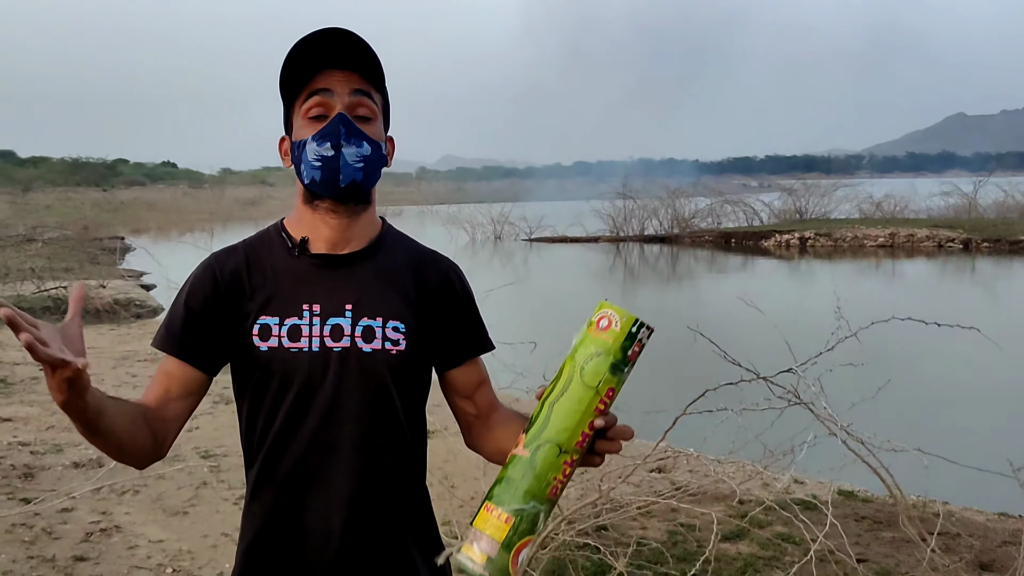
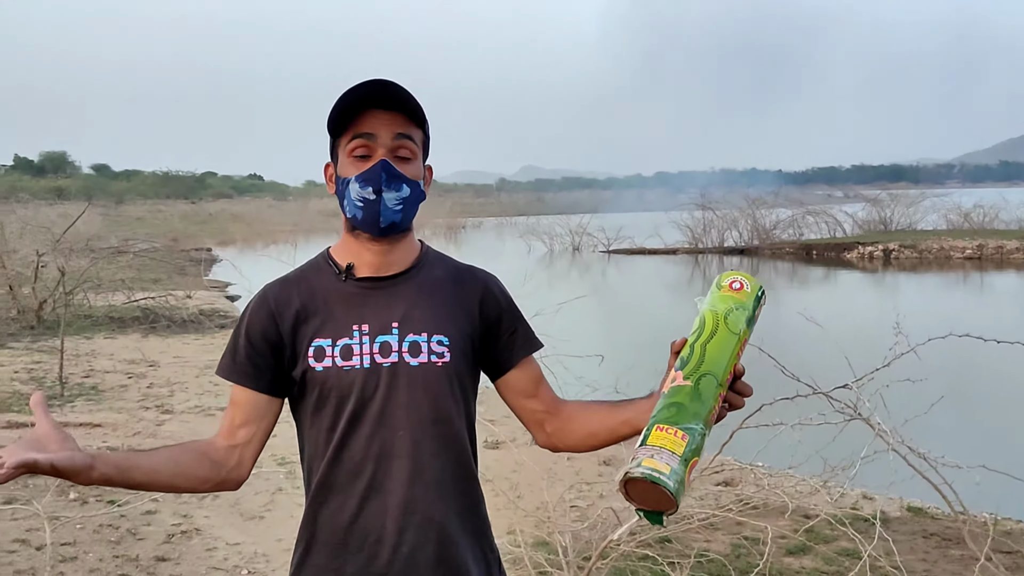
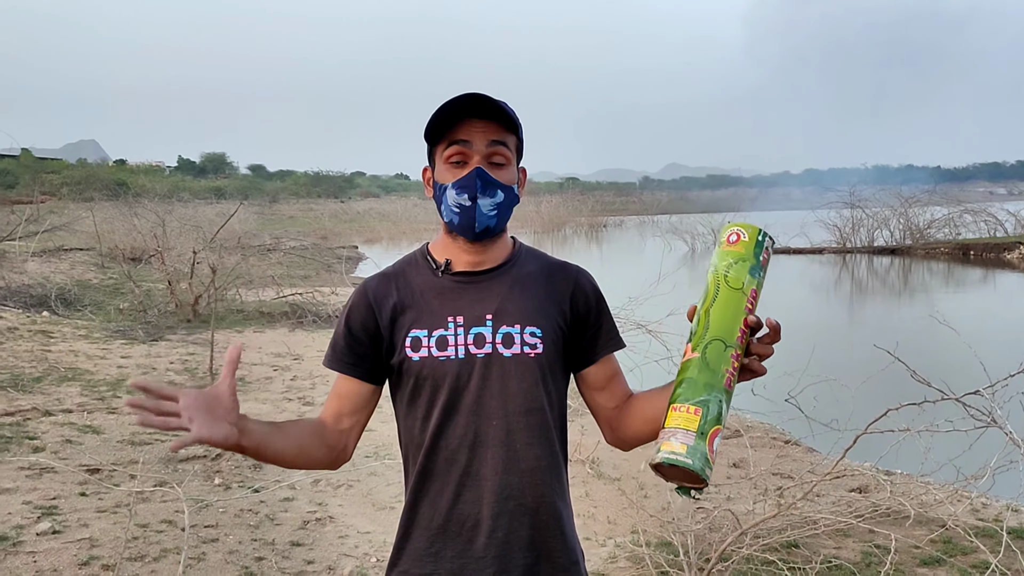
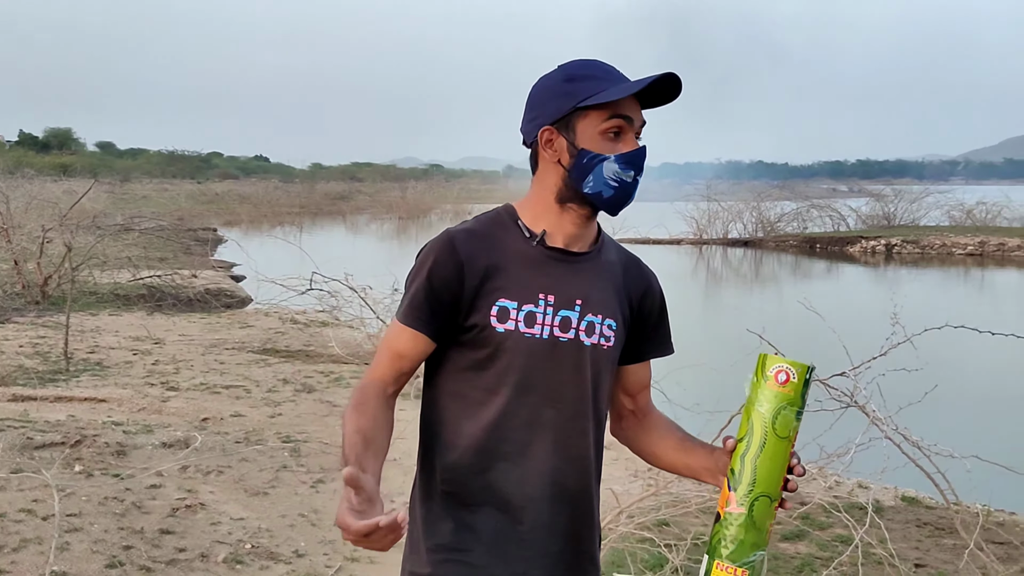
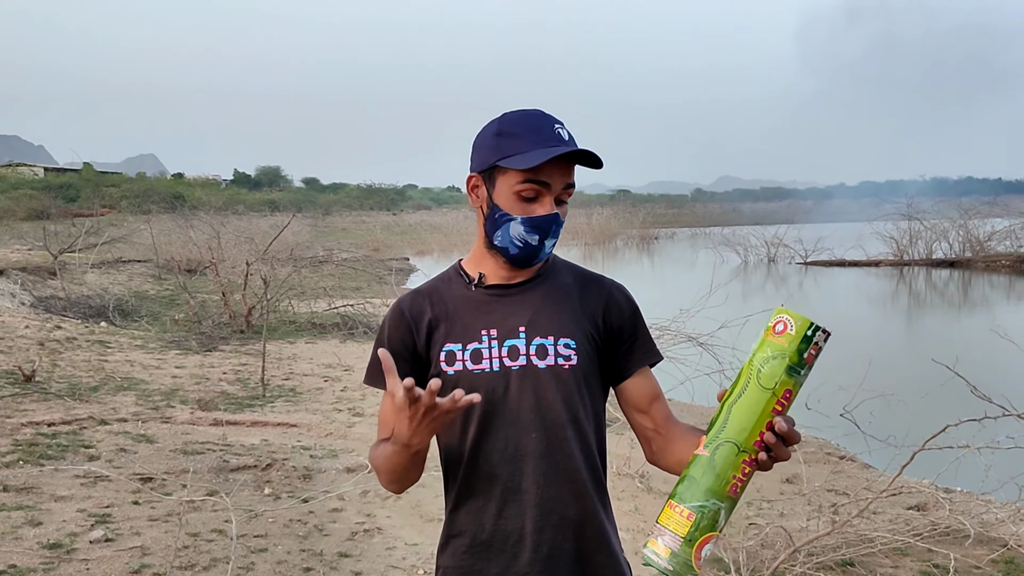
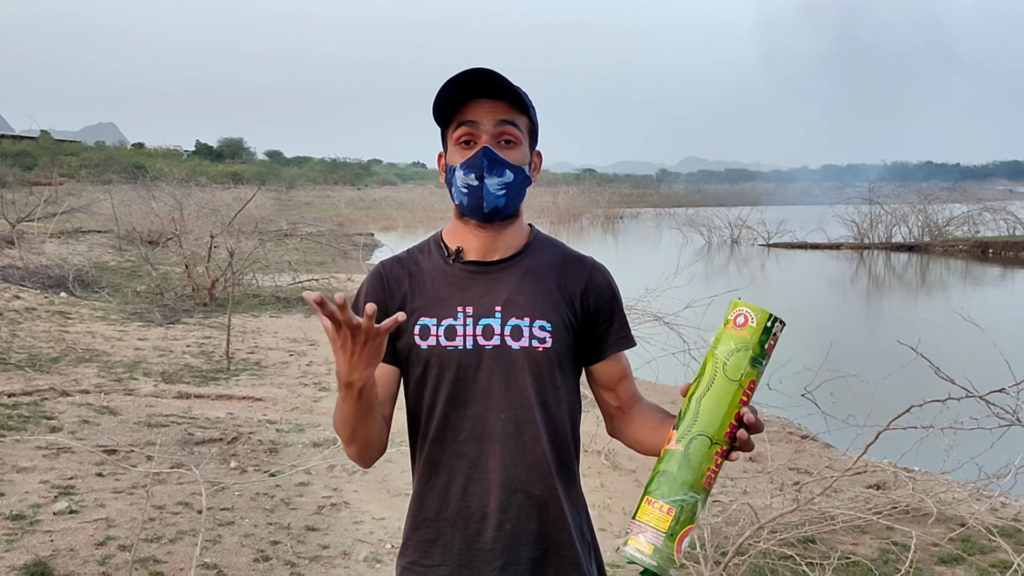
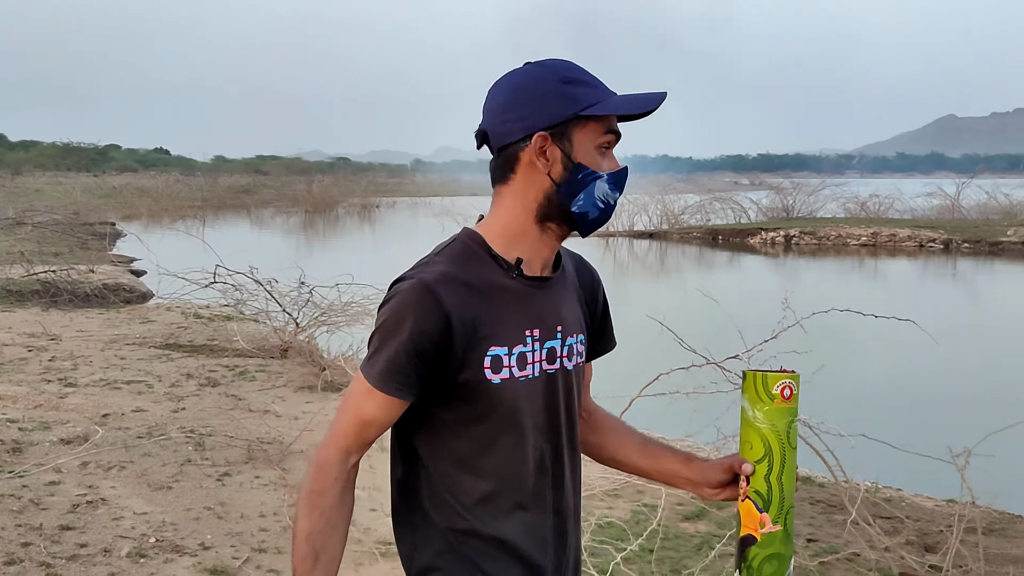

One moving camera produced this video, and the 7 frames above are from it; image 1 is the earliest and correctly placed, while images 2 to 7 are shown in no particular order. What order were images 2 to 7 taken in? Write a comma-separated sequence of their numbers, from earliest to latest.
2, 3, 5, 6, 4, 7
